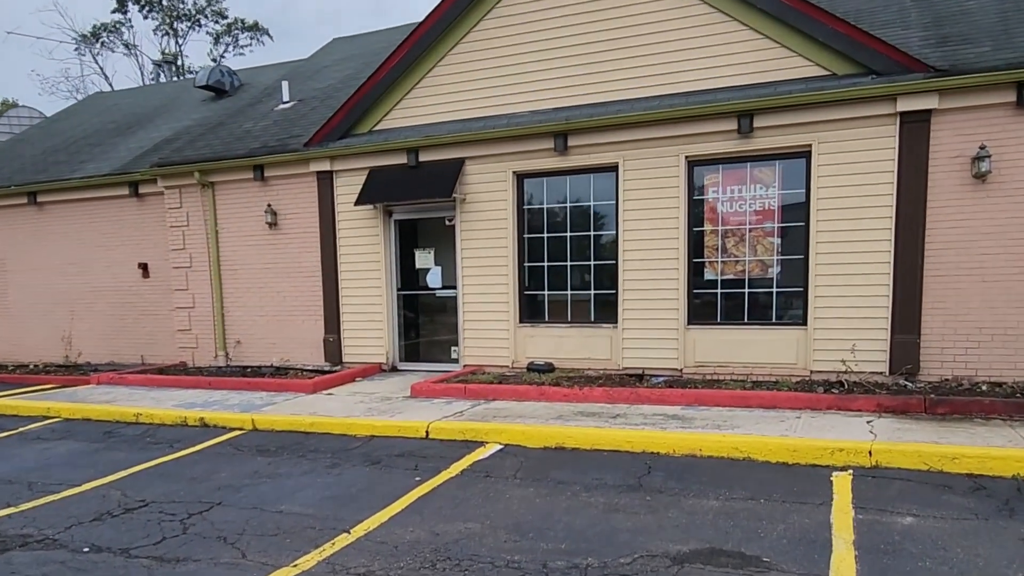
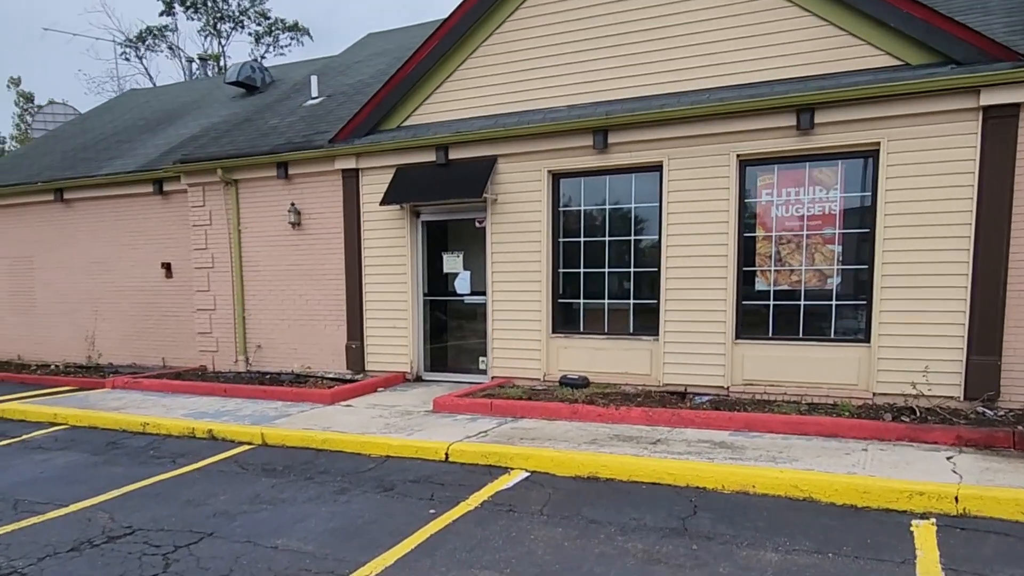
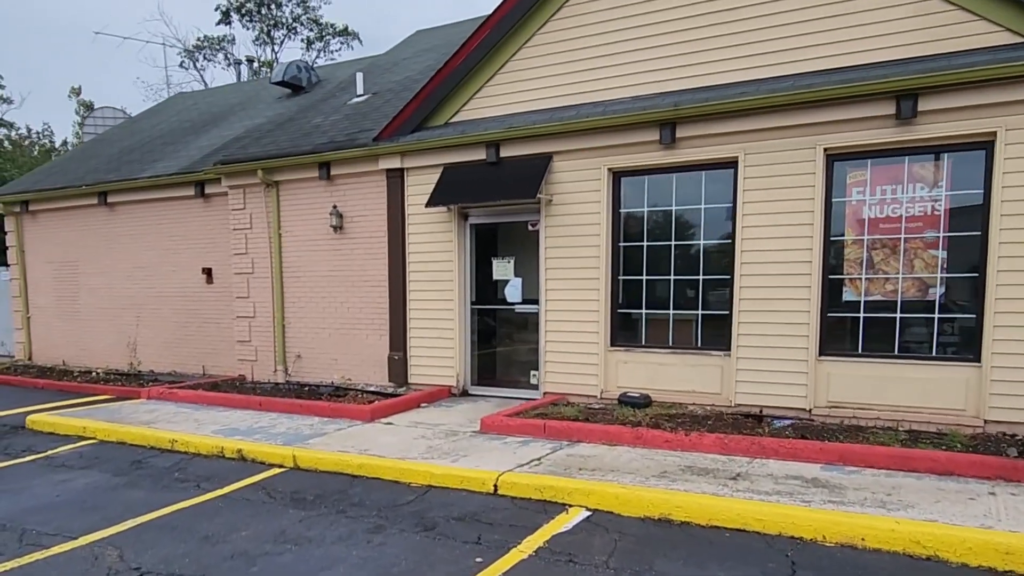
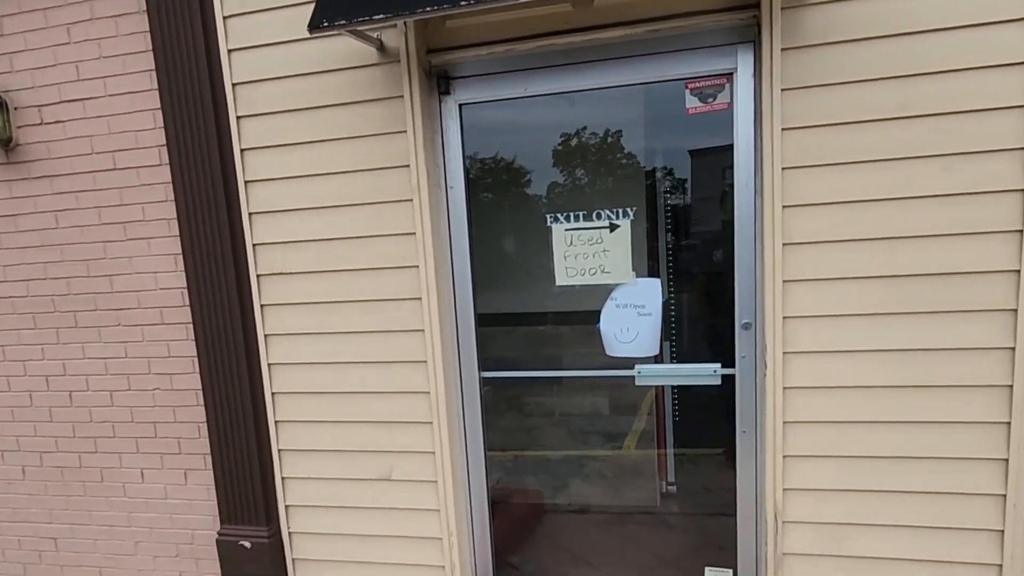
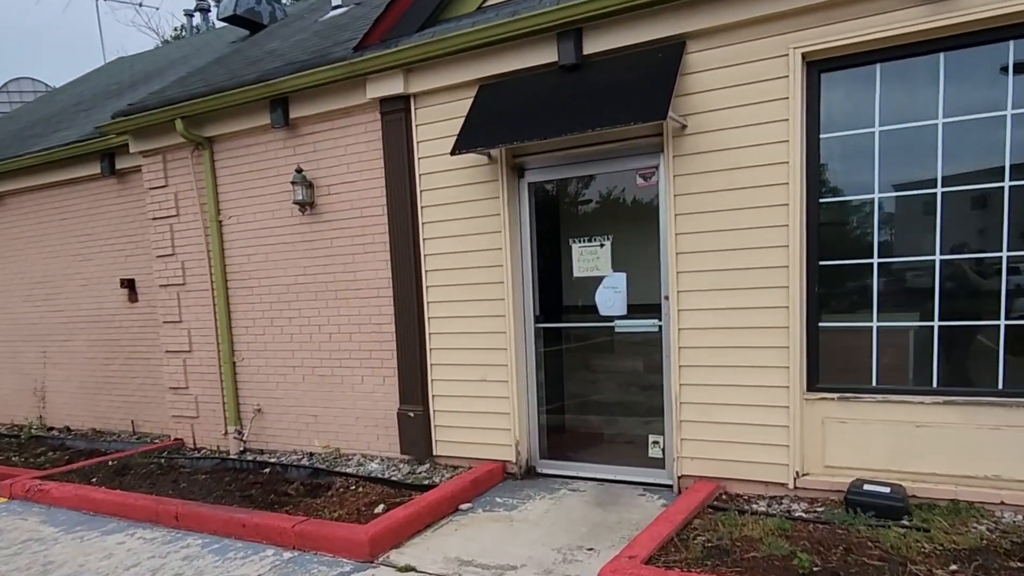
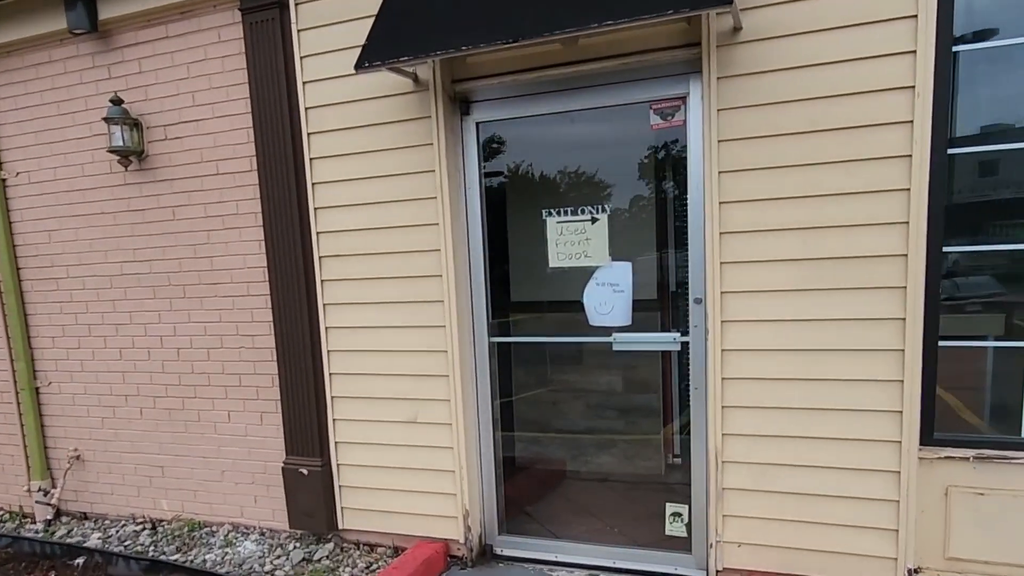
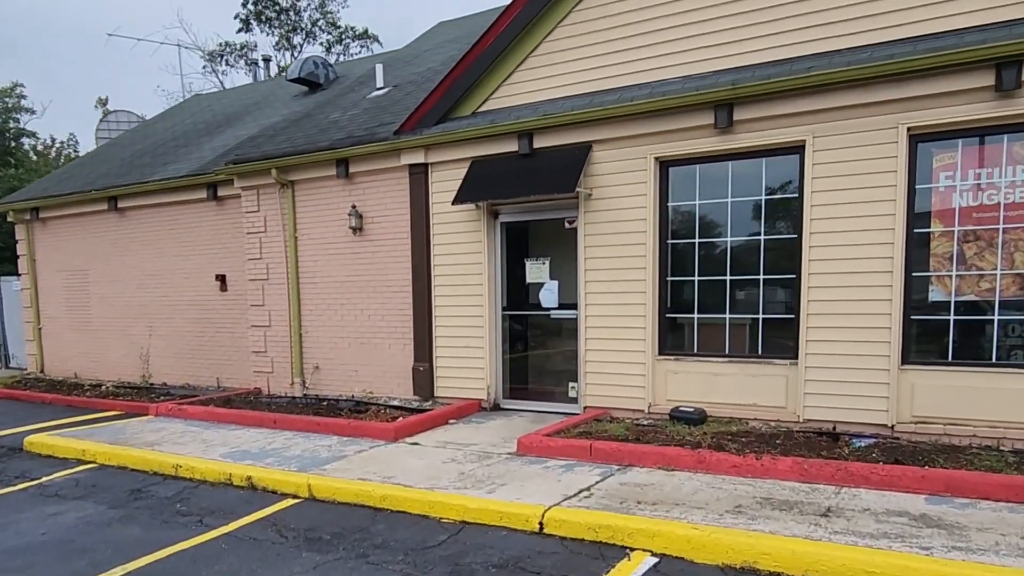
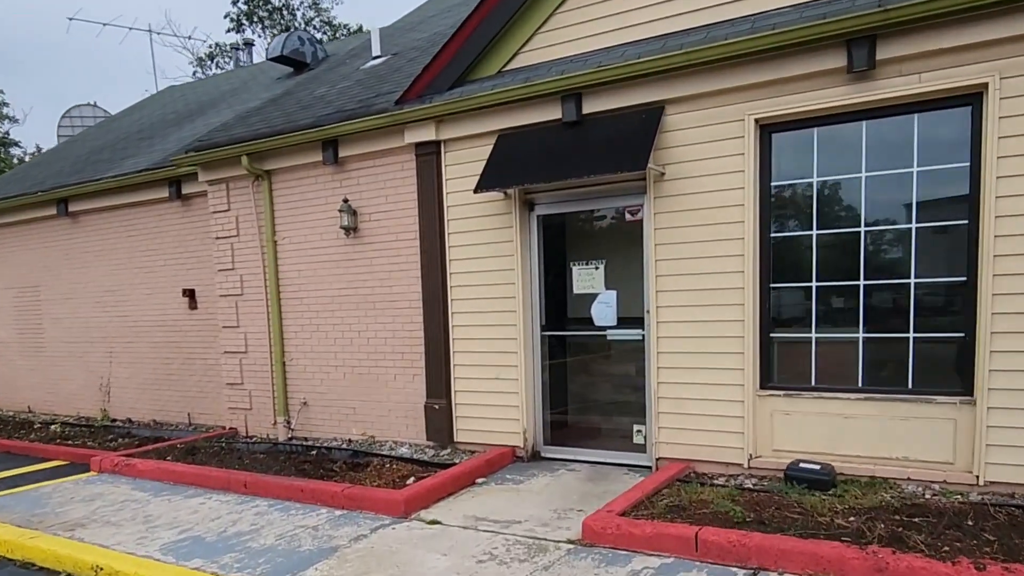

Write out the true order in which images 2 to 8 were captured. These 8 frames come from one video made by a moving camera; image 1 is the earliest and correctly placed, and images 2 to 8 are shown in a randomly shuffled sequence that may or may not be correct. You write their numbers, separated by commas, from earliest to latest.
2, 3, 7, 8, 5, 6, 4
